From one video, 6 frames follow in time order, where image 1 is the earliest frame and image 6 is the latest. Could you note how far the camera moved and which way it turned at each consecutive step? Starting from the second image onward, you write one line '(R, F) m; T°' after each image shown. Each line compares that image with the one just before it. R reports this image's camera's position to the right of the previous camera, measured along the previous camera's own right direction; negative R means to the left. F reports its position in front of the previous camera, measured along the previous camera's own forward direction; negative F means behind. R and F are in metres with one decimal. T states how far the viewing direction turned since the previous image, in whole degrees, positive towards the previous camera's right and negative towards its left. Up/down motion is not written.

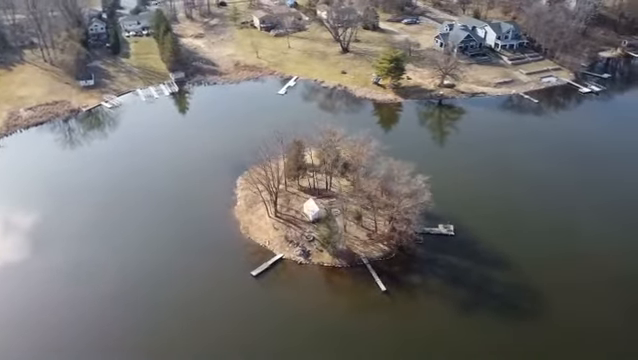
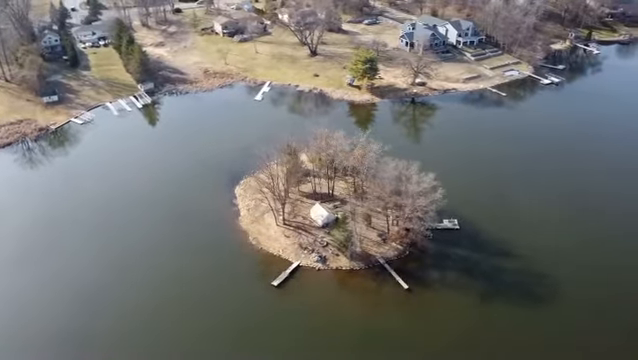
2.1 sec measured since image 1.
(-4.9, -0.1) m; +7°
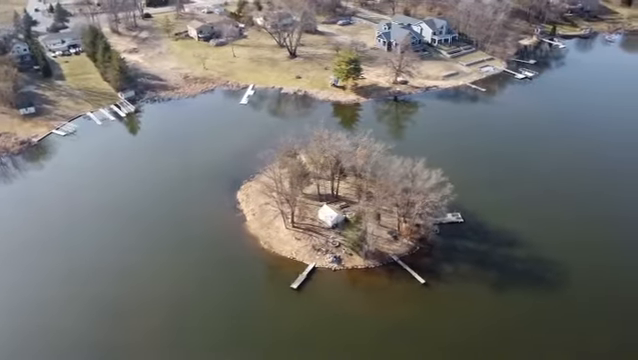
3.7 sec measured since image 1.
(-3.8, -0.2) m; +5°
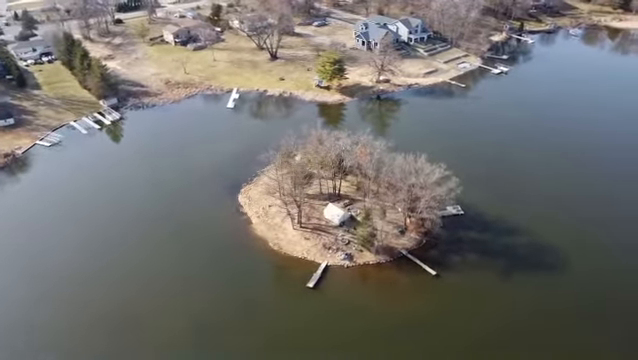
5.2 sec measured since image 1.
(-3.4, -0.4) m; +4°
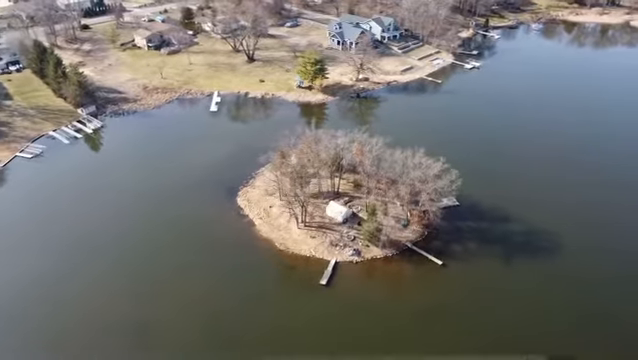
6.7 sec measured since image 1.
(-3.4, -0.3) m; +5°
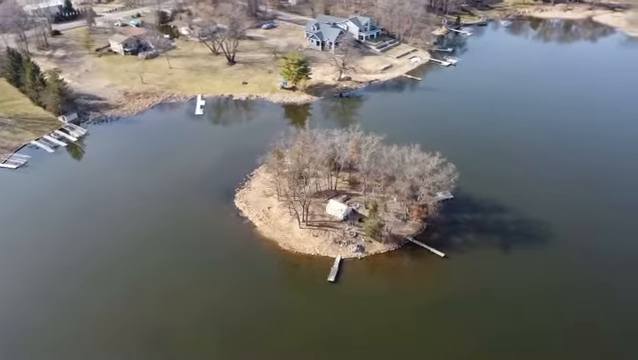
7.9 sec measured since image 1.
(-2.7, -0.3) m; +4°
